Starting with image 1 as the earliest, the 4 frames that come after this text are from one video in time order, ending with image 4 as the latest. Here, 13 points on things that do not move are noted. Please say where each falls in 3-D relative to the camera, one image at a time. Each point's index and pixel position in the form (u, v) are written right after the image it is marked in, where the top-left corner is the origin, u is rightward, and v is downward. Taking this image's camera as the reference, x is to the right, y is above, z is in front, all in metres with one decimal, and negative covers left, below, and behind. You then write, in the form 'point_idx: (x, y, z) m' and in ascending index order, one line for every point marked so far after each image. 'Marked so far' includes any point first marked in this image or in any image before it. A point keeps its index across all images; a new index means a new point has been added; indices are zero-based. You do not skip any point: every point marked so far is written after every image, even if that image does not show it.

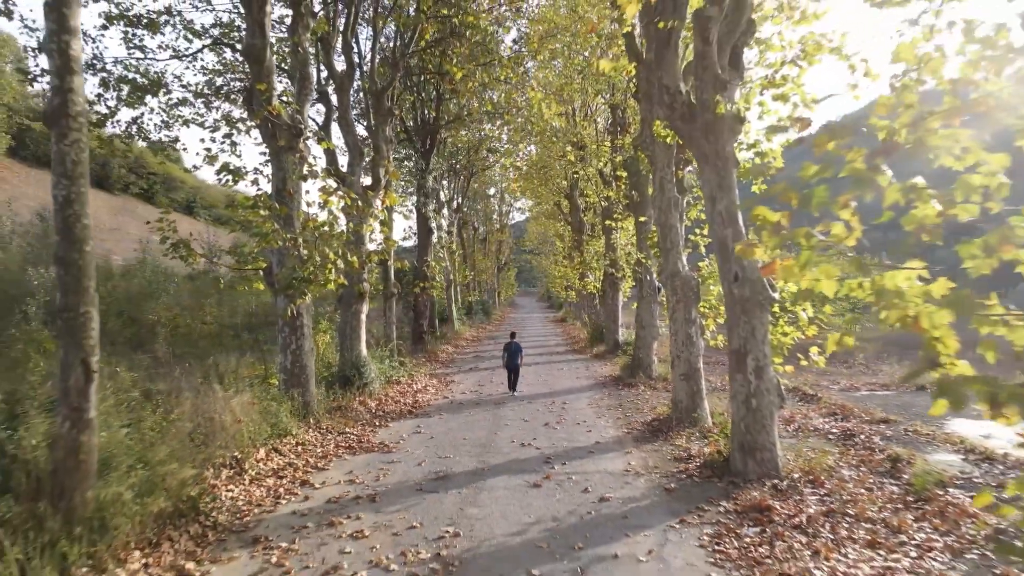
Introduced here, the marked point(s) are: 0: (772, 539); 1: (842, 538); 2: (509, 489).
0: (+2.4, -2.3, +5.7) m
1: (+3.0, -2.2, +5.6) m
2: (0.0, -2.3, +7.2) m
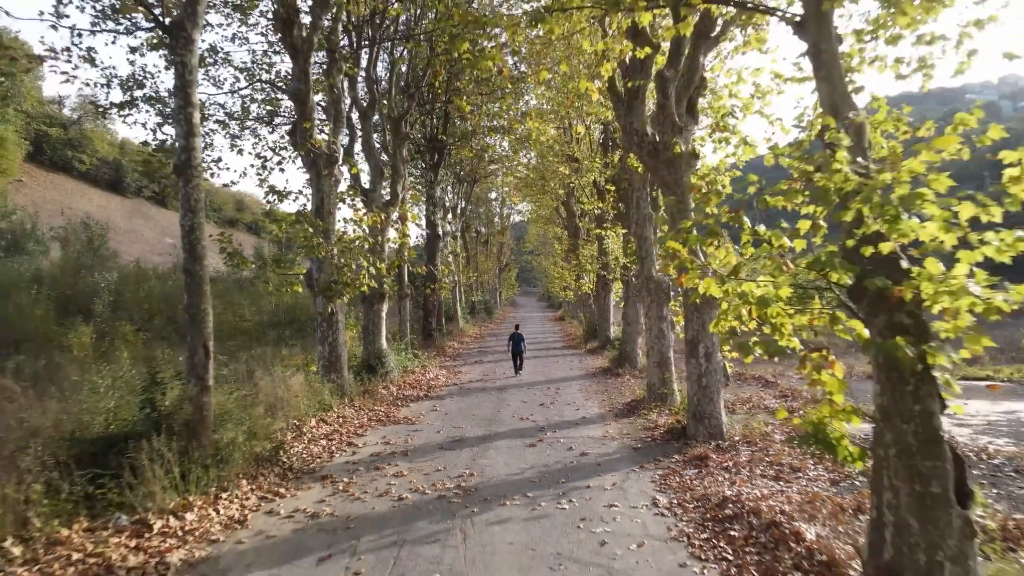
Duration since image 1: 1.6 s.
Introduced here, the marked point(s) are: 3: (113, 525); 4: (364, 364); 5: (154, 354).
0: (+2.4, -2.3, +7.7) m
1: (+3.0, -2.3, +7.6) m
2: (0.0, -2.4, +9.2) m
3: (-3.7, -2.2, +5.7) m
4: (-3.4, -1.8, +14.3) m
5: (-5.9, -1.1, +10.1) m
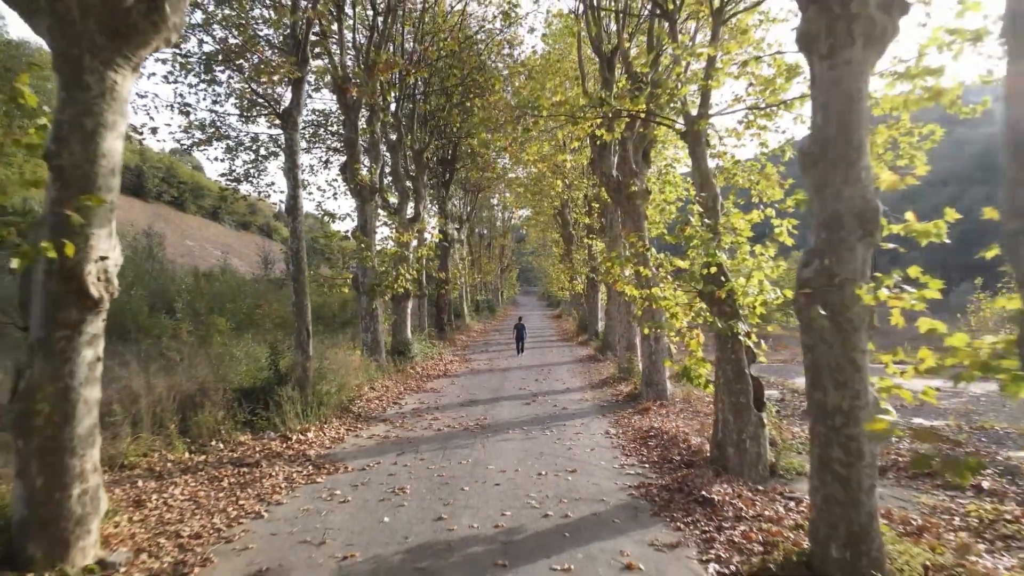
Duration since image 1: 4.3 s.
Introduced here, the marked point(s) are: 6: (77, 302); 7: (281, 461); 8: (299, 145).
0: (+2.4, -2.4, +11.2) m
1: (+3.0, -2.3, +11.1) m
2: (0.0, -2.4, +12.8) m
3: (-3.7, -2.2, +9.3) m
4: (-3.4, -1.8, +17.9) m
5: (-5.9, -1.1, +13.7) m
6: (-3.6, -0.1, +5.0) m
7: (-3.1, -2.3, +8.4) m
8: (-3.9, +2.6, +11.1) m
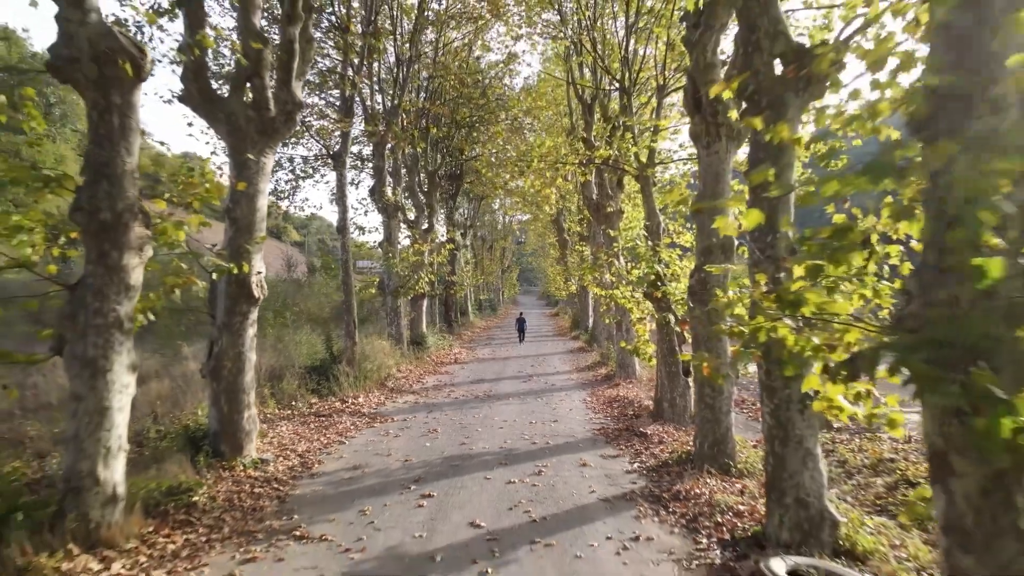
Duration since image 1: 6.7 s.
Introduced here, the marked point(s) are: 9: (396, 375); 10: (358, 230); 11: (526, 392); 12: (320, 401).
0: (+2.4, -2.4, +14.5) m
1: (+3.0, -2.4, +14.4) m
2: (0.0, -2.5, +16.0) m
3: (-3.7, -2.3, +12.5) m
4: (-3.4, -1.8, +21.1) m
5: (-5.9, -1.1, +16.9) m
6: (-3.6, -0.2, +8.3) m
7: (-3.1, -2.4, +11.6) m
8: (-3.9, +2.6, +14.4) m
9: (-3.0, -2.3, +15.9) m
10: (-4.8, +1.8, +19.2) m
11: (+0.4, -2.5, +14.7) m
12: (-3.9, -2.3, +12.3) m
